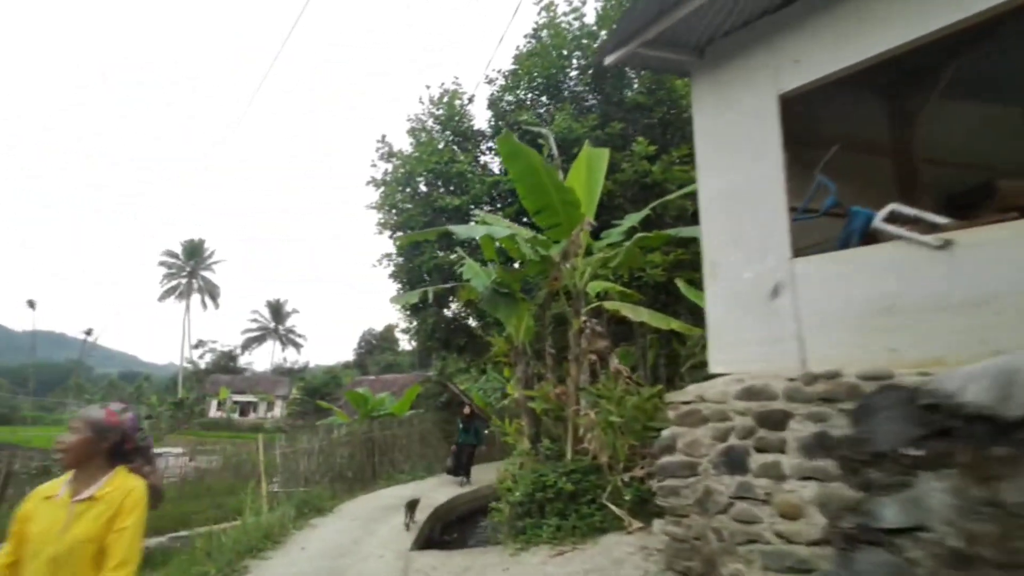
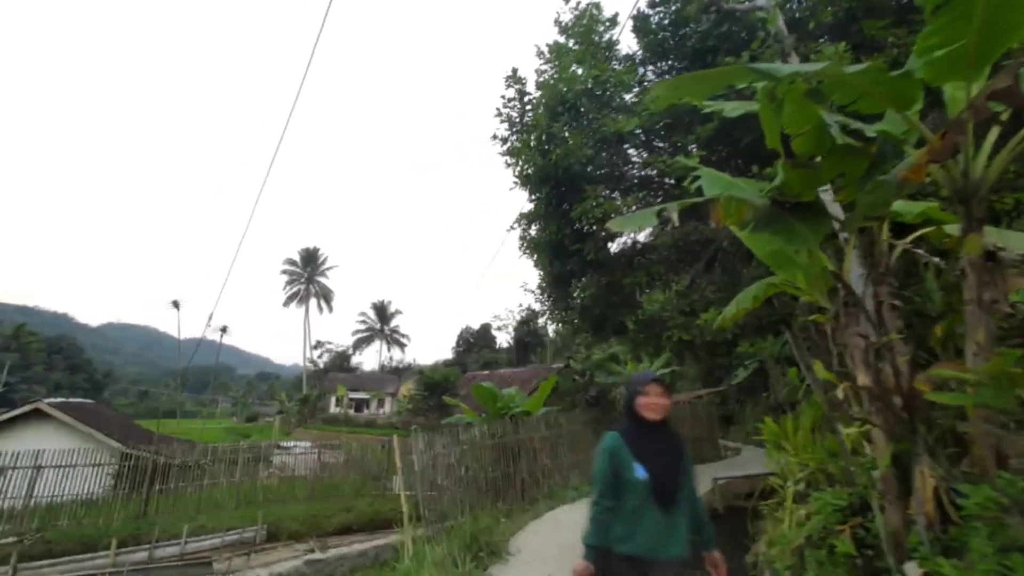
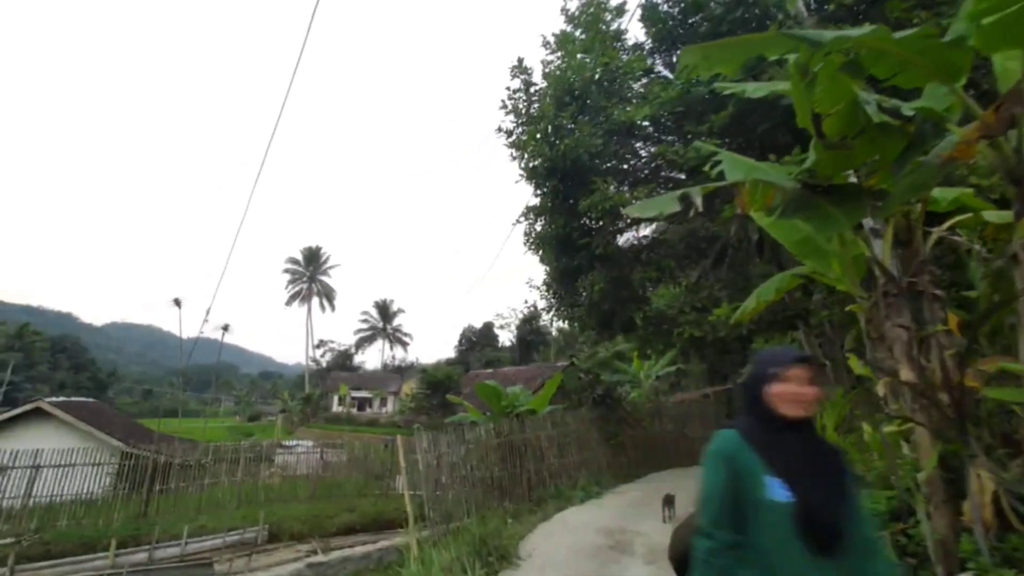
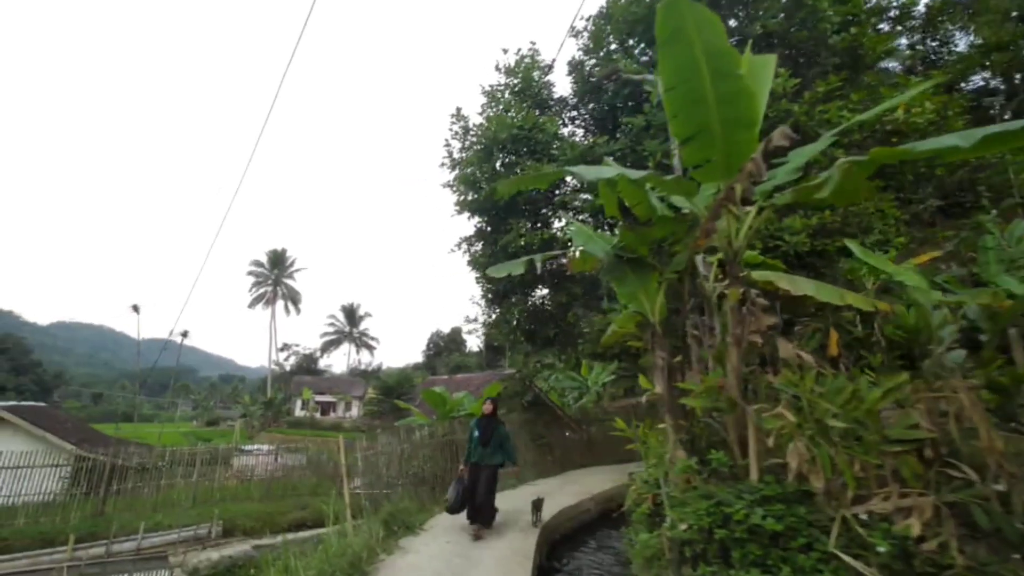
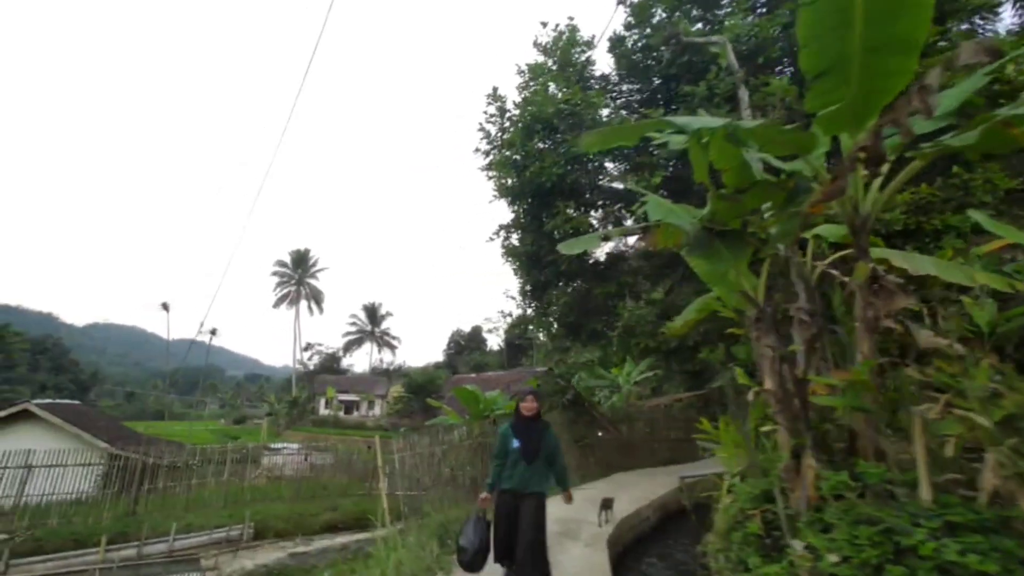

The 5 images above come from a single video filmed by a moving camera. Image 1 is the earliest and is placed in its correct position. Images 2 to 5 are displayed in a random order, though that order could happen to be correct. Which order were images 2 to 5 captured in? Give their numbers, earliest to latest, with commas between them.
4, 5, 2, 3
